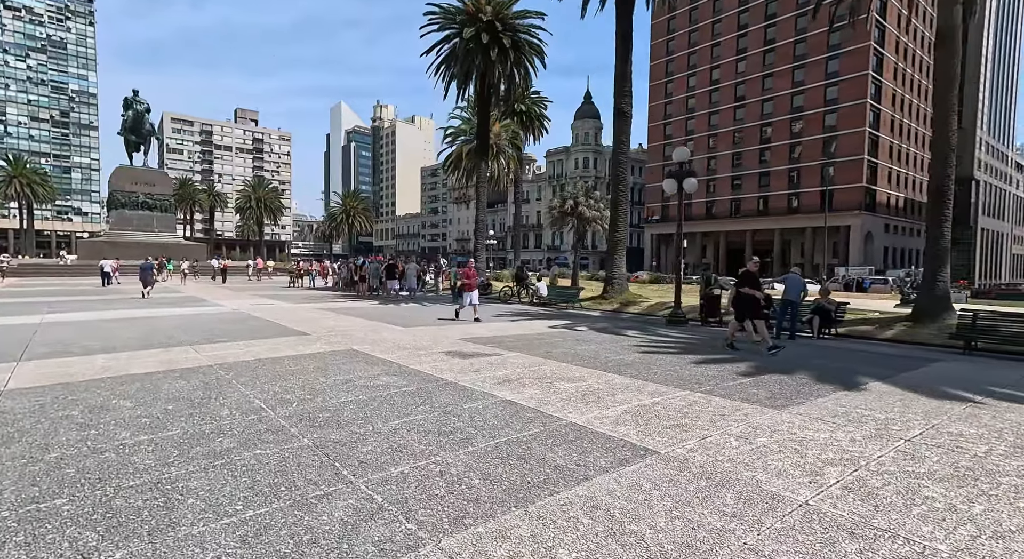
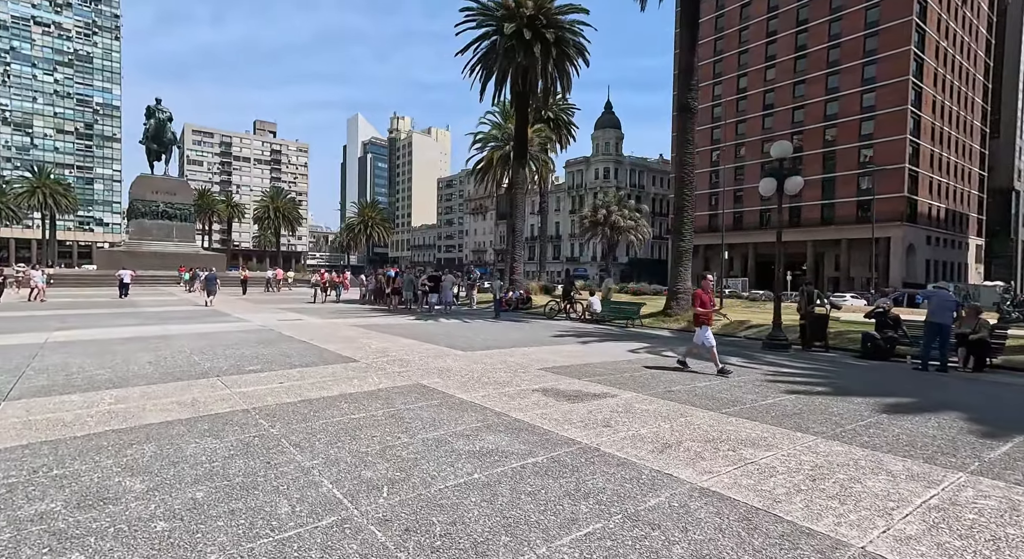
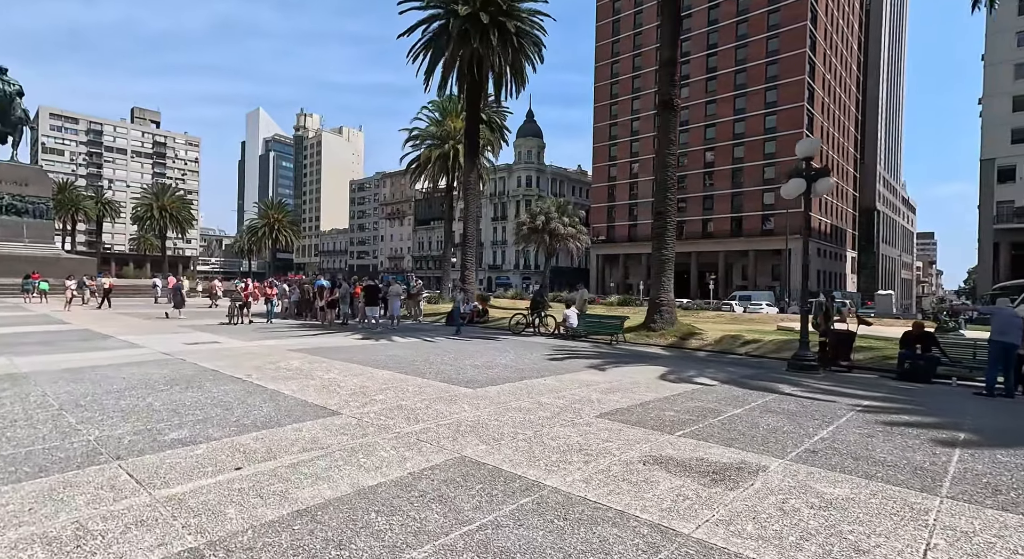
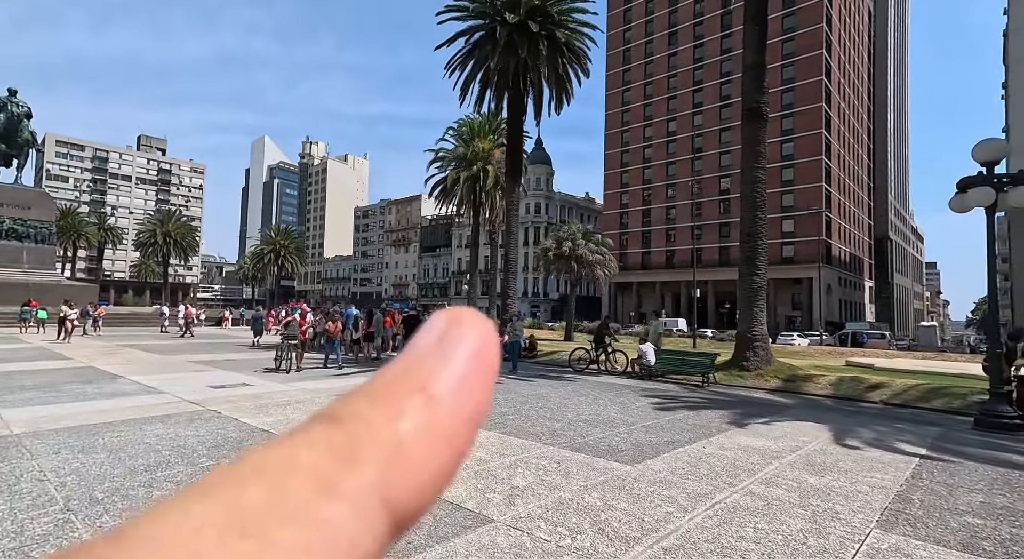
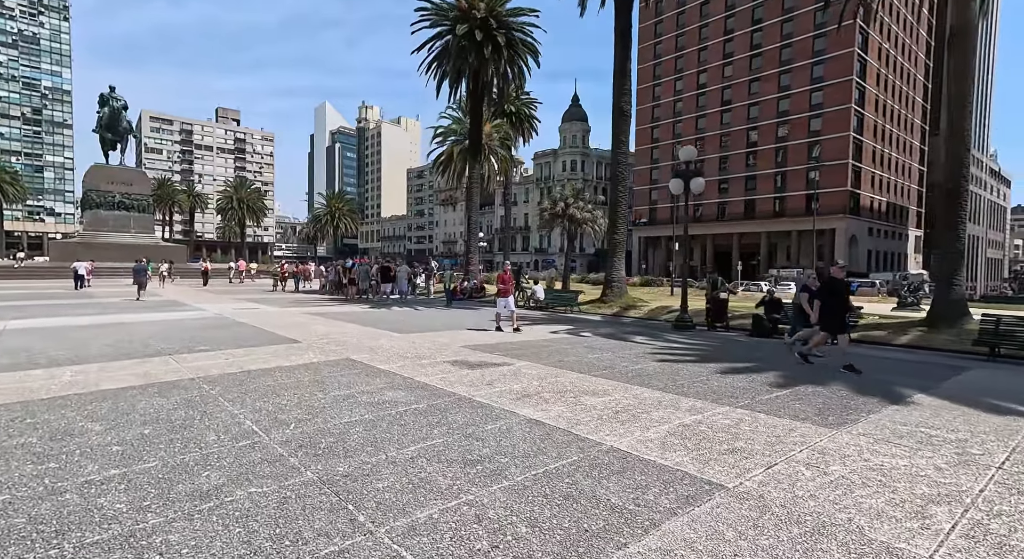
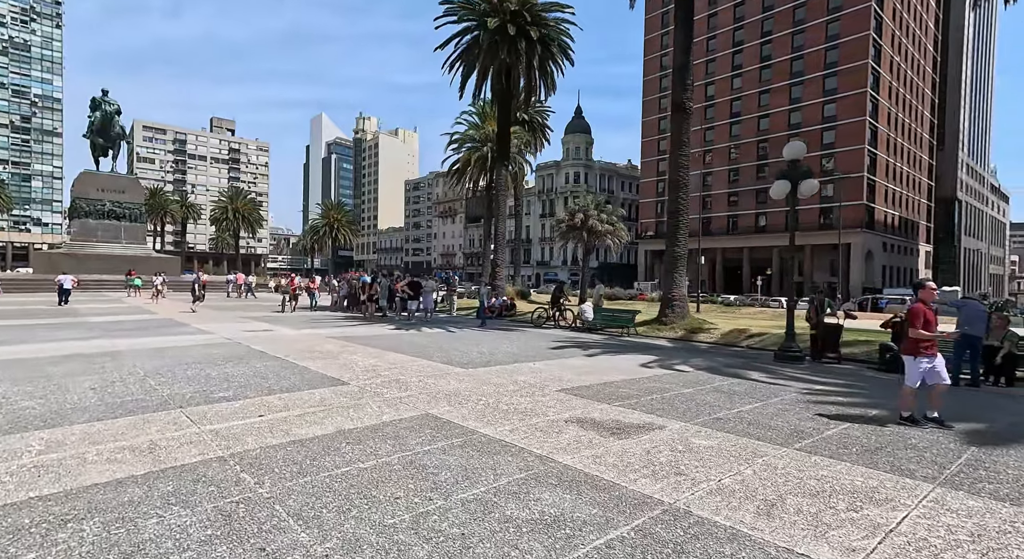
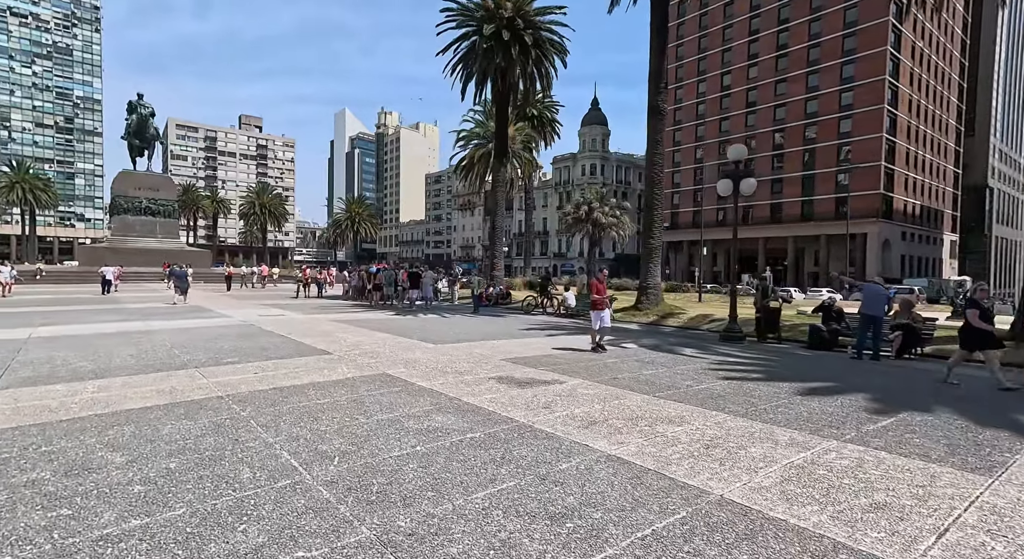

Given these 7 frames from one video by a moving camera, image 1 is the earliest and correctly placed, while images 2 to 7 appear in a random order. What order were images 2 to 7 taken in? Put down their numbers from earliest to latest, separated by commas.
5, 7, 2, 6, 3, 4
